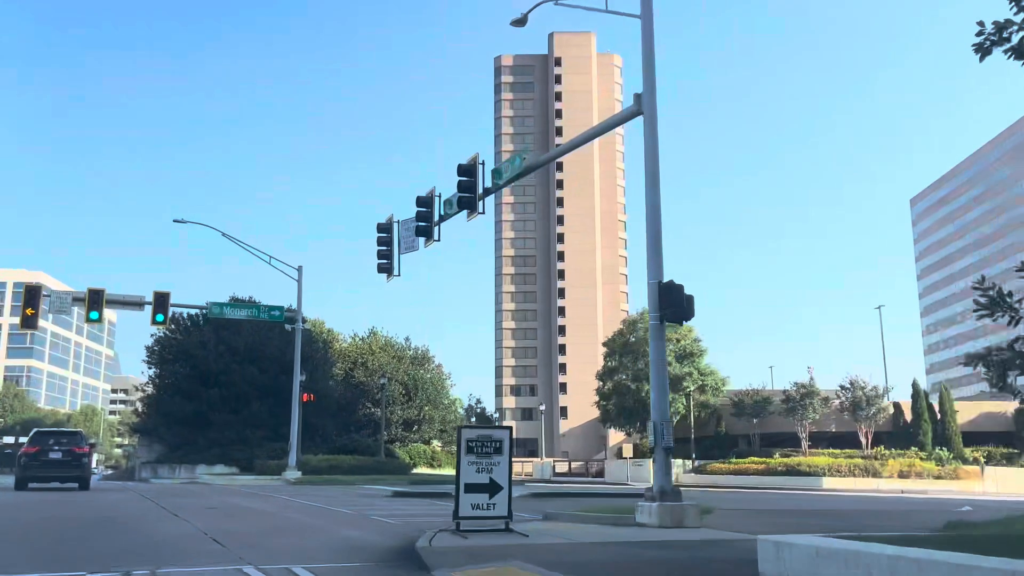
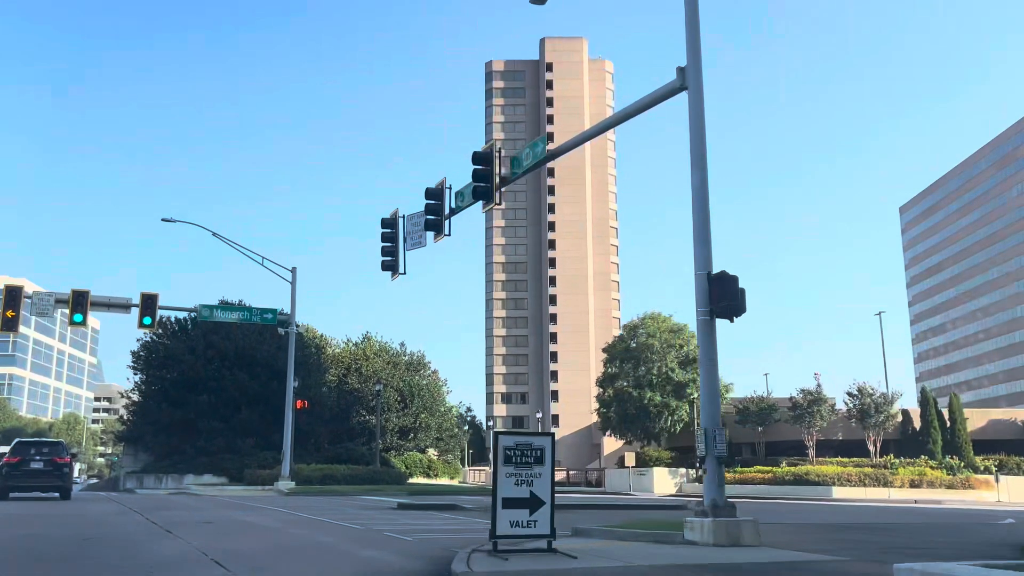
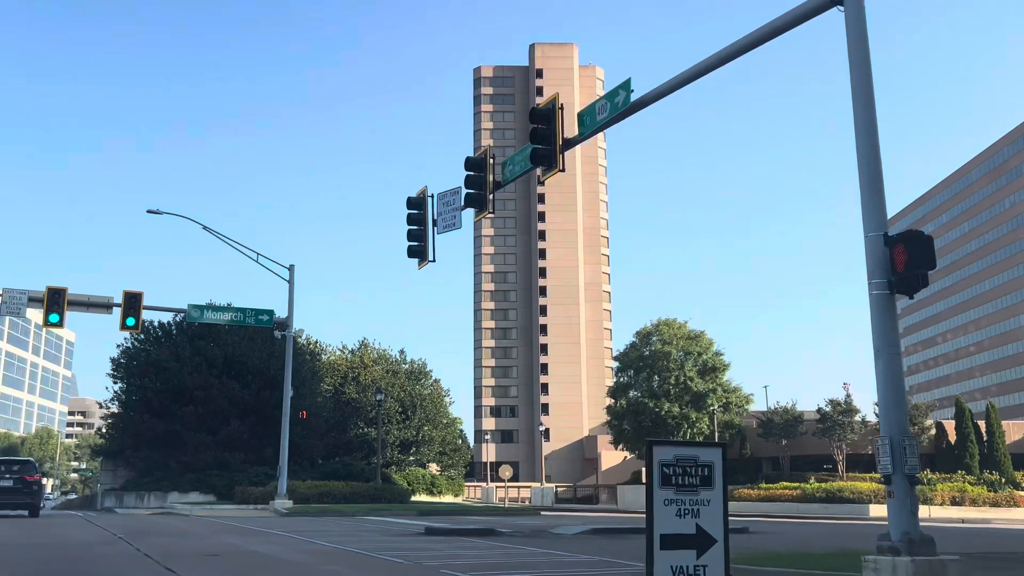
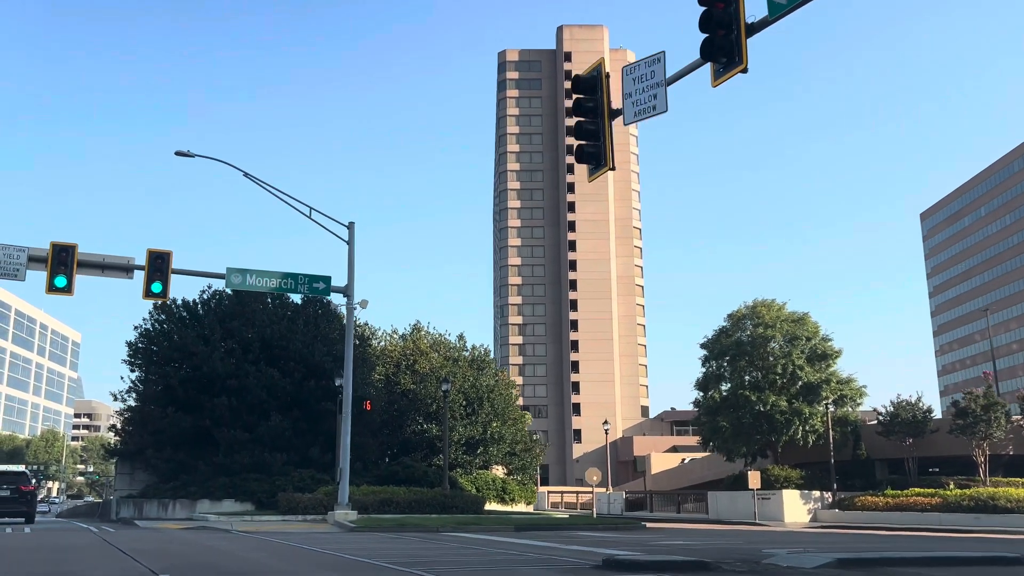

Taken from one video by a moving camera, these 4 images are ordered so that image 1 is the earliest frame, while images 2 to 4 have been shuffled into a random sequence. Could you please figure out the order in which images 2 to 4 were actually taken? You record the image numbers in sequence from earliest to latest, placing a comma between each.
2, 3, 4
